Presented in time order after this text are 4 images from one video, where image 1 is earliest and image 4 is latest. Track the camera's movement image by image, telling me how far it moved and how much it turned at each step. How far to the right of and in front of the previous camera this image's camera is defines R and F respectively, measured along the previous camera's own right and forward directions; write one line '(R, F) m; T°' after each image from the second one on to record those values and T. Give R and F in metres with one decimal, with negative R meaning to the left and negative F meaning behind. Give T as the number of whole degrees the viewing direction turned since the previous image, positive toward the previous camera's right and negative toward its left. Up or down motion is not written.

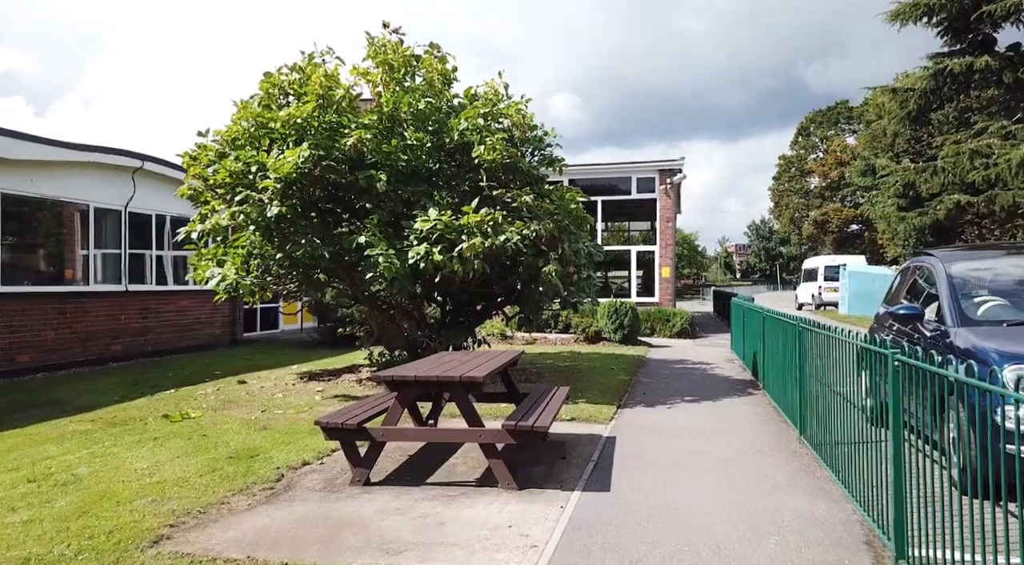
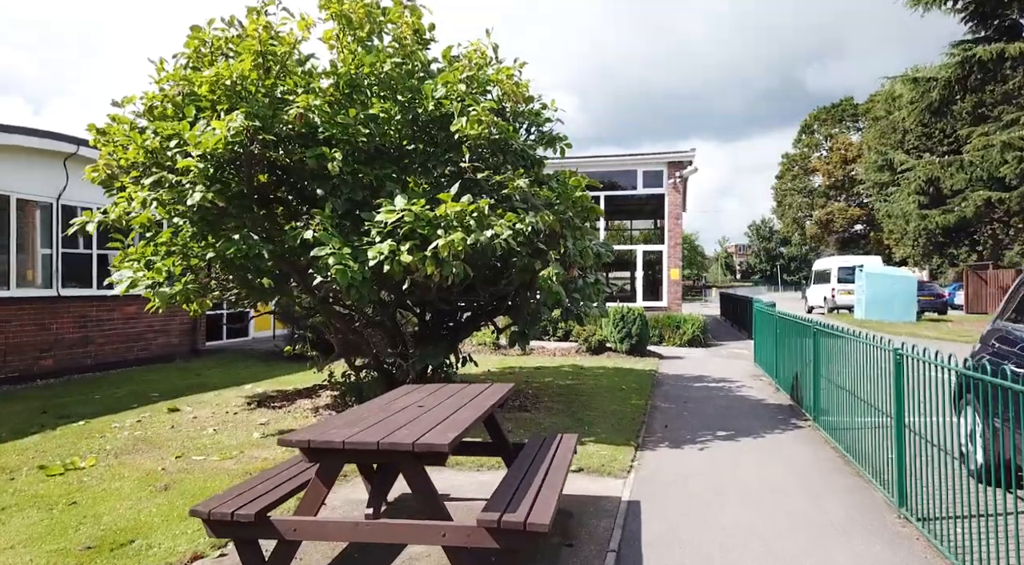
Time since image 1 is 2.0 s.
(+0.1, +1.6) m; 0°
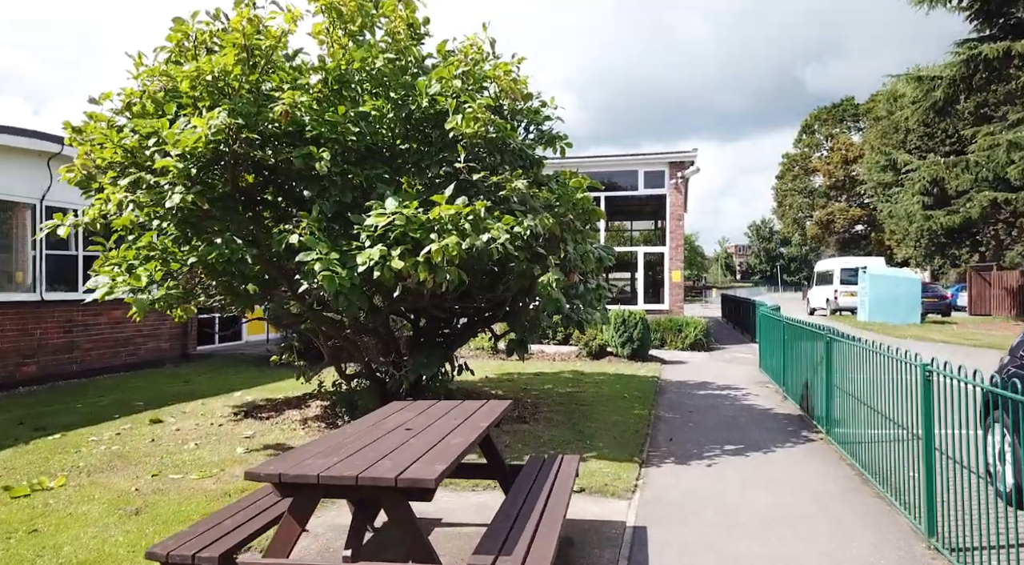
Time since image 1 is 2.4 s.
(0.0, +0.3) m; 0°
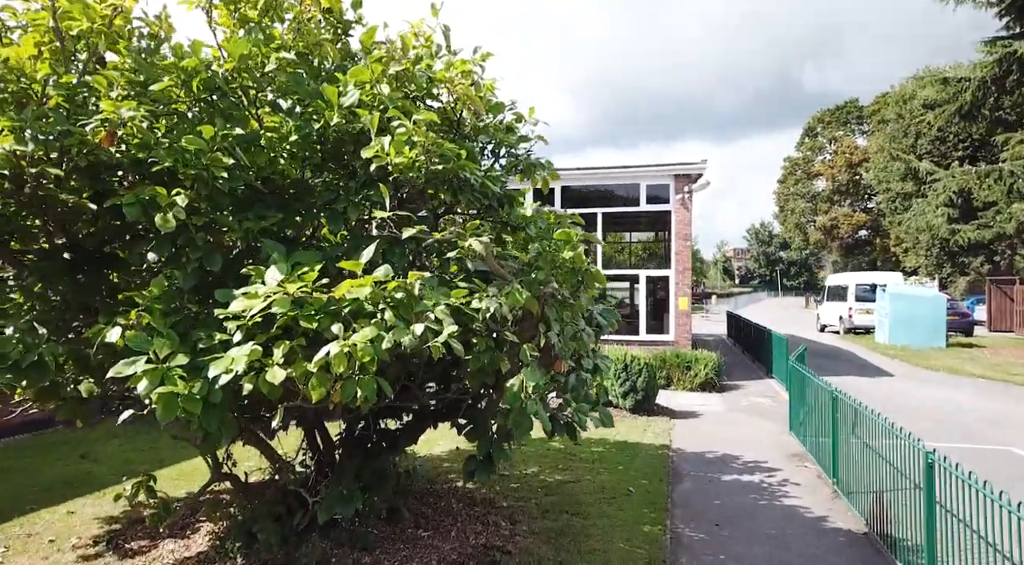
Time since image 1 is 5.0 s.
(+0.3, +2.0) m; 0°
